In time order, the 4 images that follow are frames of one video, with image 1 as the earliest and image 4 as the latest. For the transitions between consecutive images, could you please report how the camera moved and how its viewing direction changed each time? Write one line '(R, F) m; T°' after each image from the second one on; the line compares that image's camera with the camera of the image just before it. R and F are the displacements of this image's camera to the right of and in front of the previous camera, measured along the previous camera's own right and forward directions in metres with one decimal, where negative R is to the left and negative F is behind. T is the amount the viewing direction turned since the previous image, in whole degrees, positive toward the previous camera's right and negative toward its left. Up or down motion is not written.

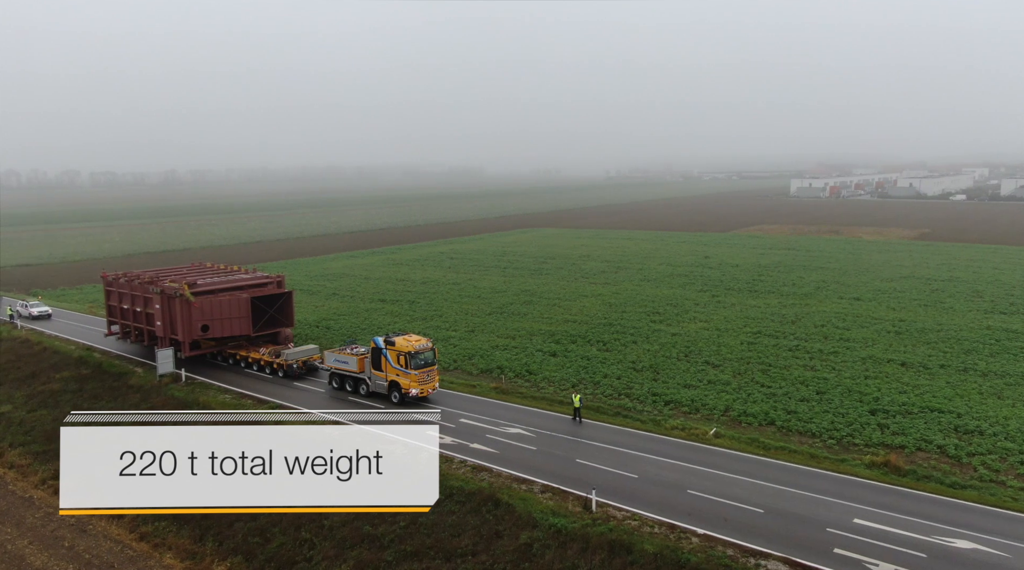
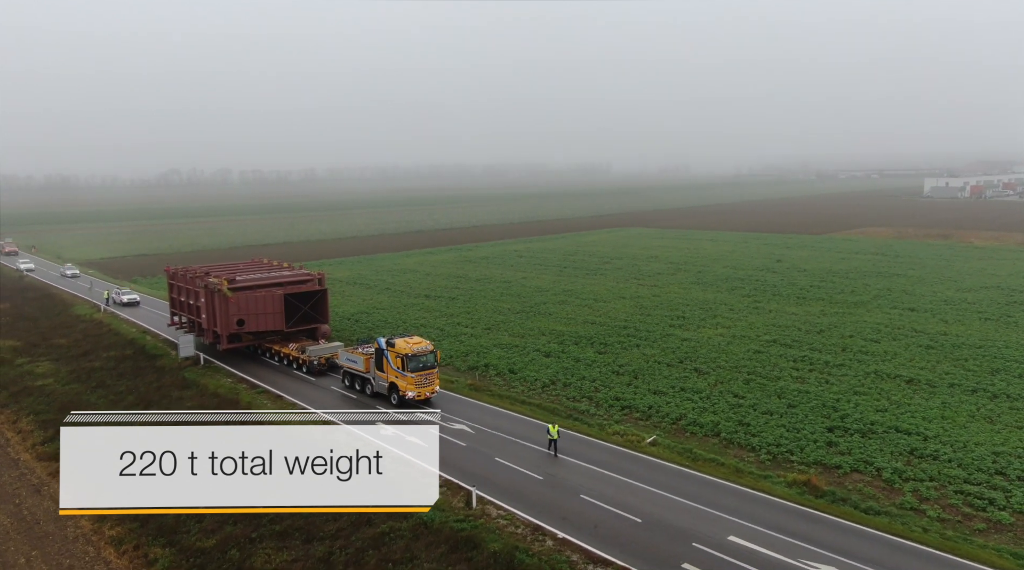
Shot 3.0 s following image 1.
(+8.1, -0.1) m; -11°
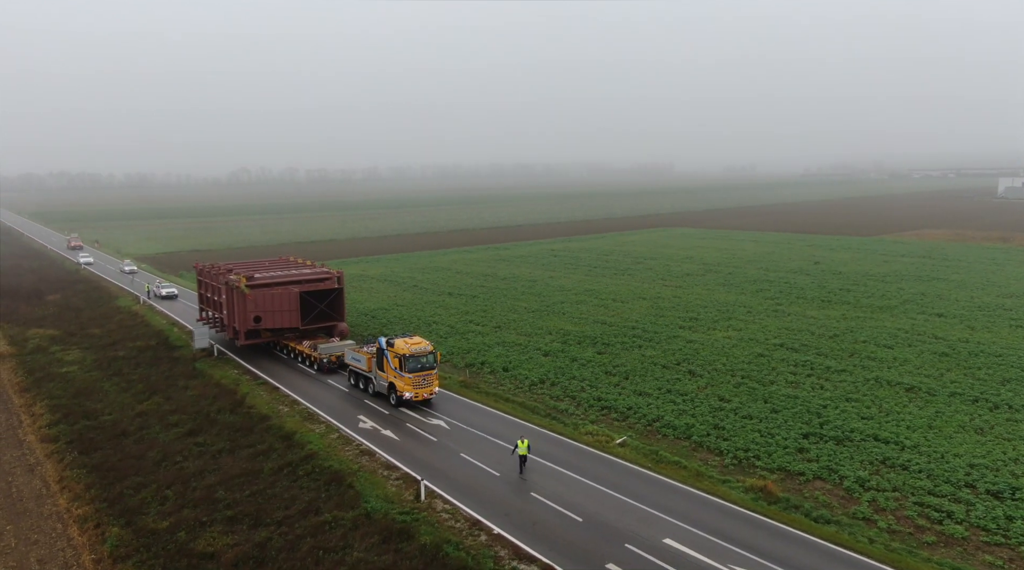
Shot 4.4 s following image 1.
(+3.9, -0.2) m; -5°
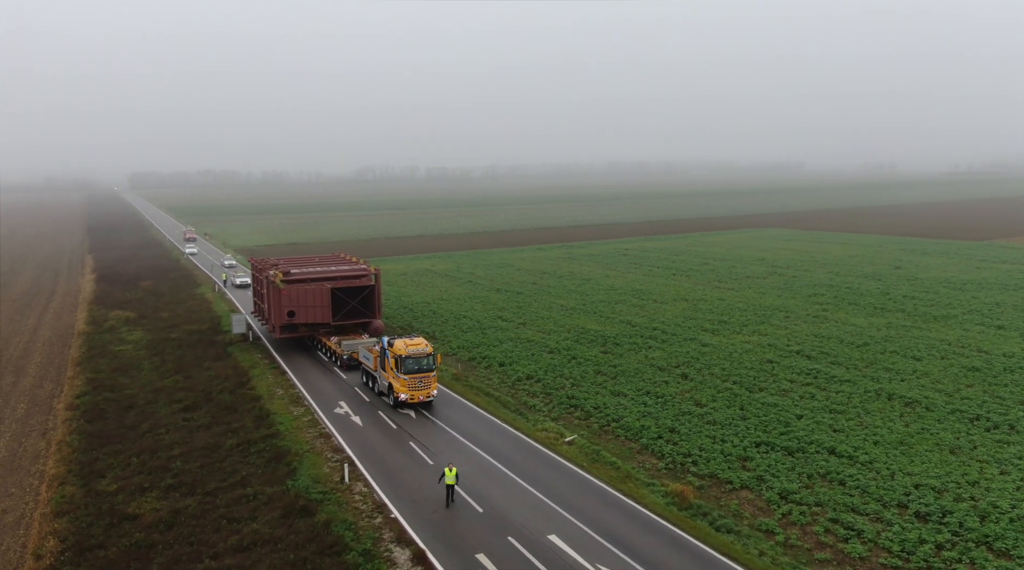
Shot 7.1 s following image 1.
(+7.2, 0.0) m; -10°
